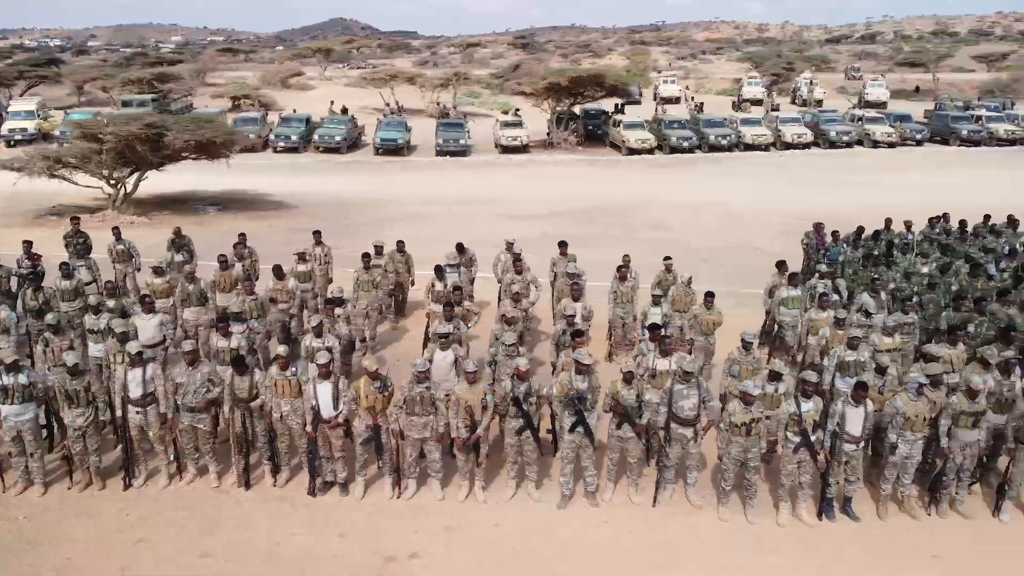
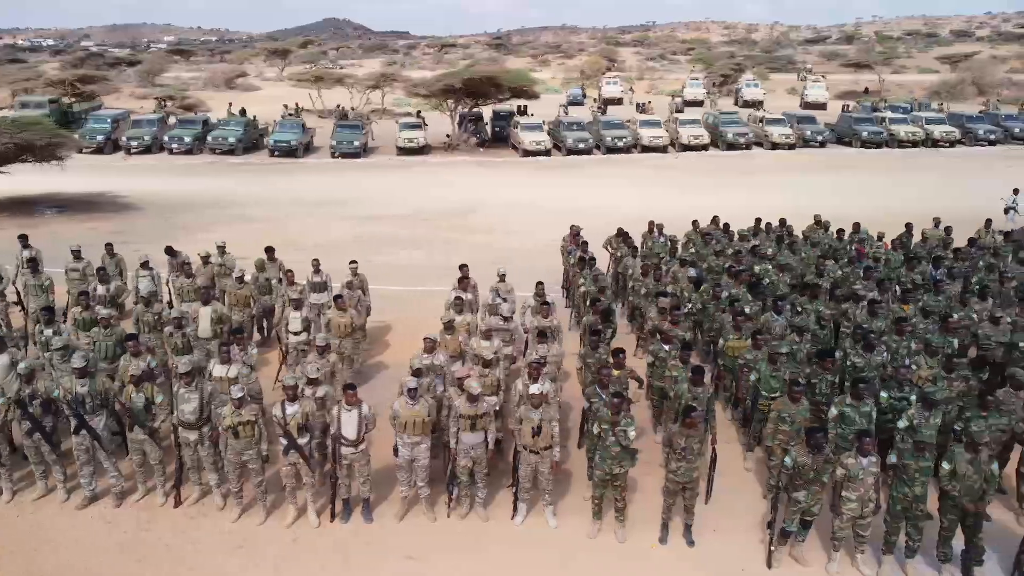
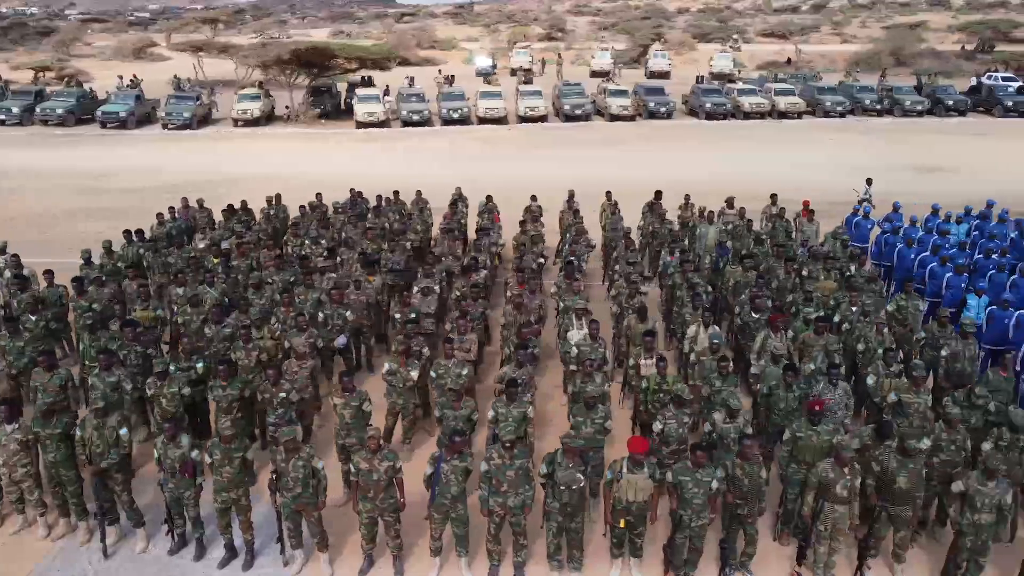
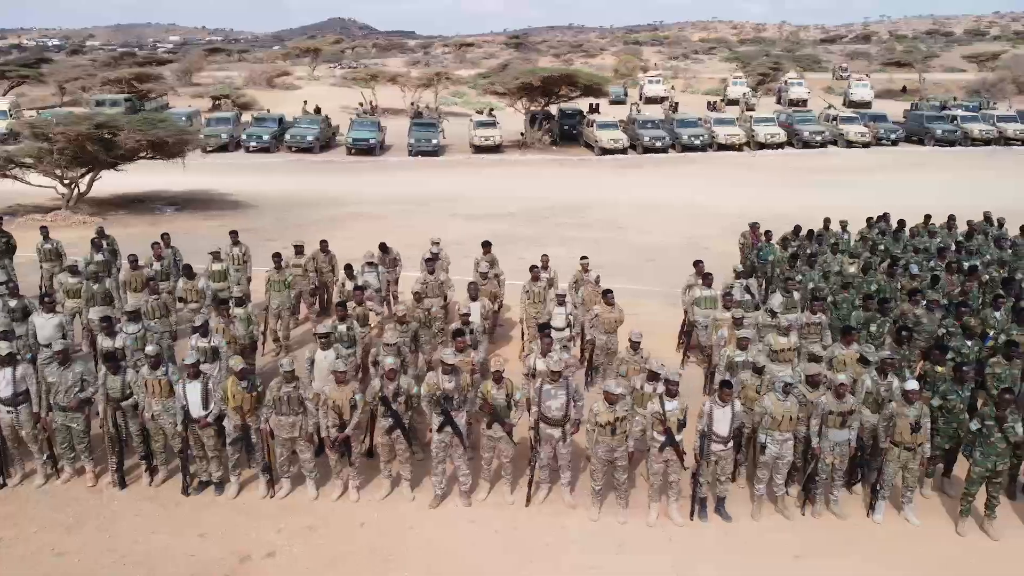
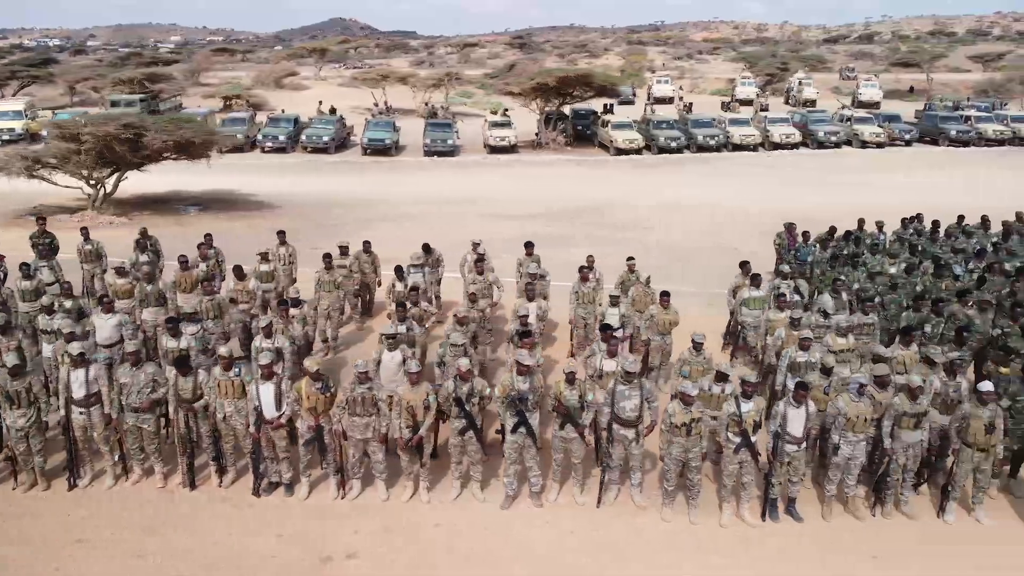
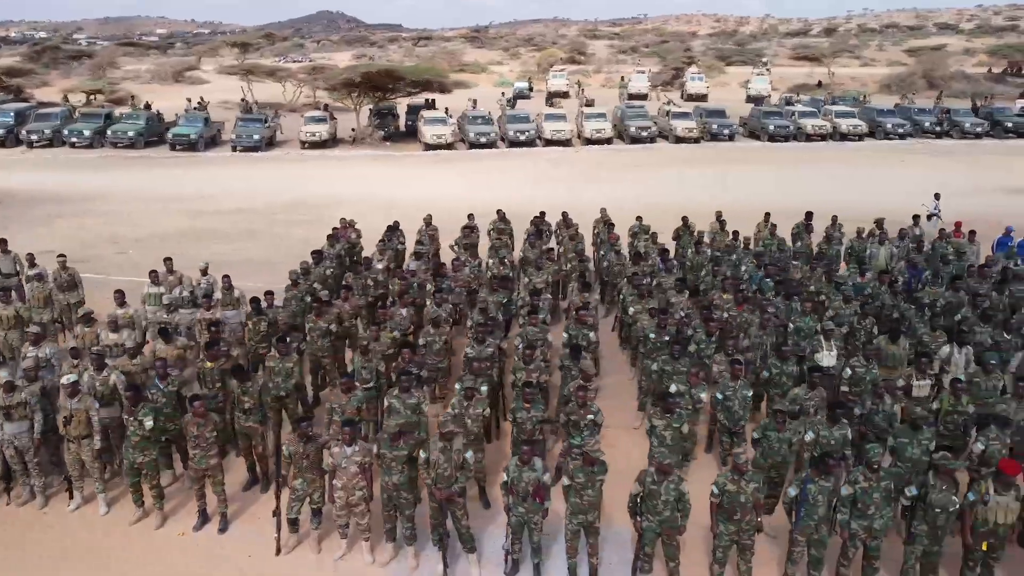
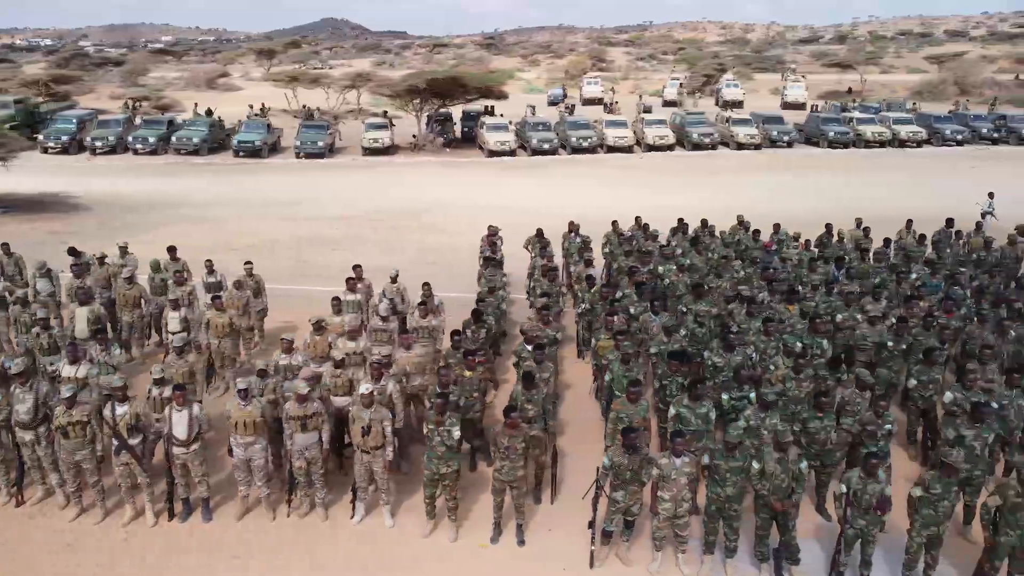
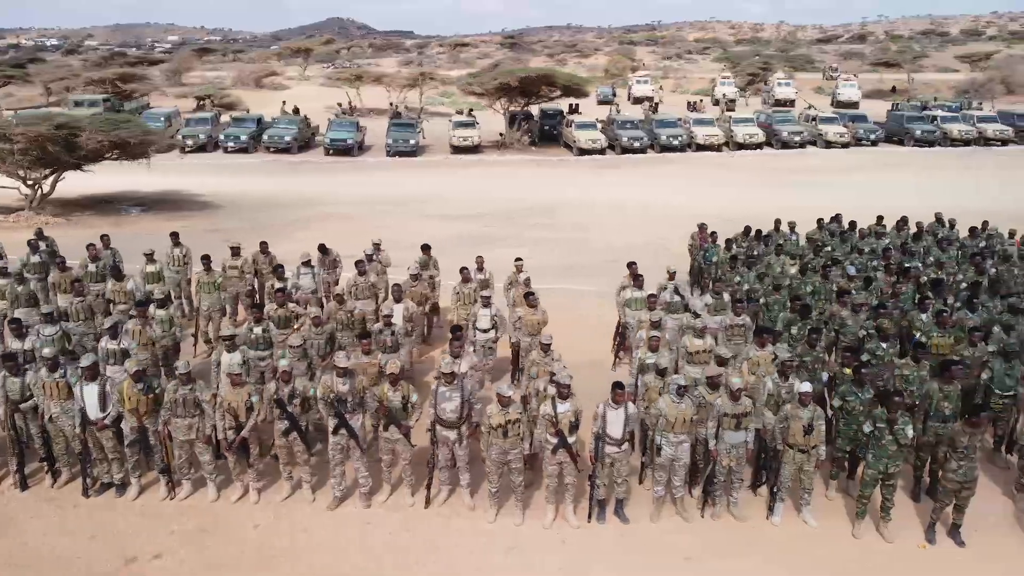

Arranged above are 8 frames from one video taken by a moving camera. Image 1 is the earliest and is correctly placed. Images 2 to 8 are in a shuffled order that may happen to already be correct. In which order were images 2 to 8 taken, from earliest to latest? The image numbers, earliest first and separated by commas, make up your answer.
5, 4, 8, 2, 7, 6, 3
